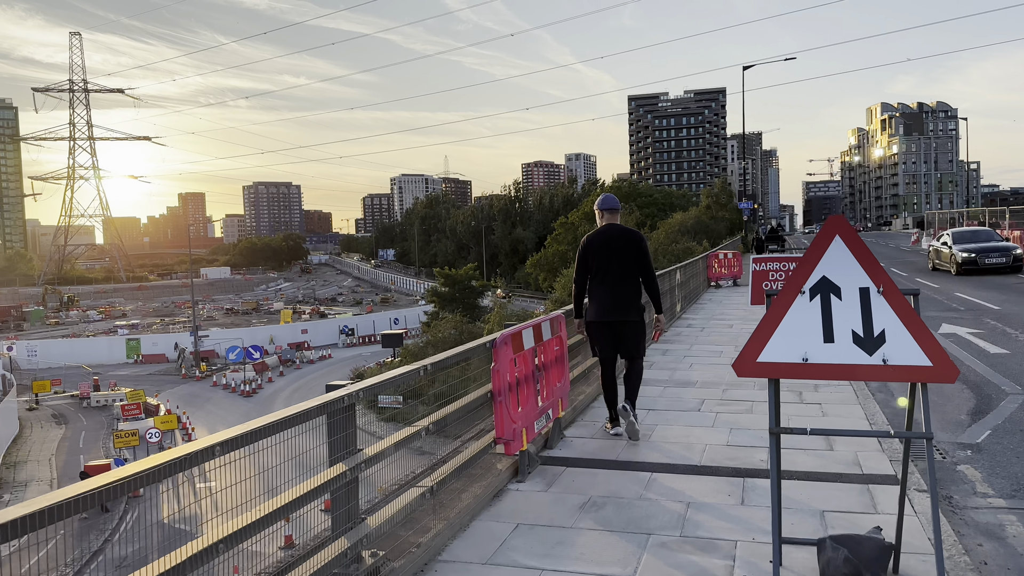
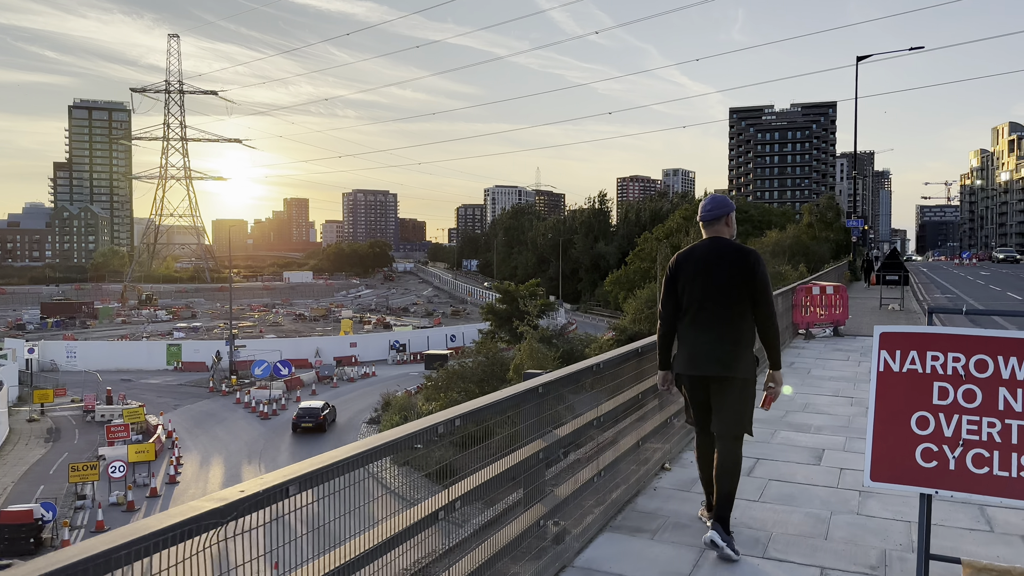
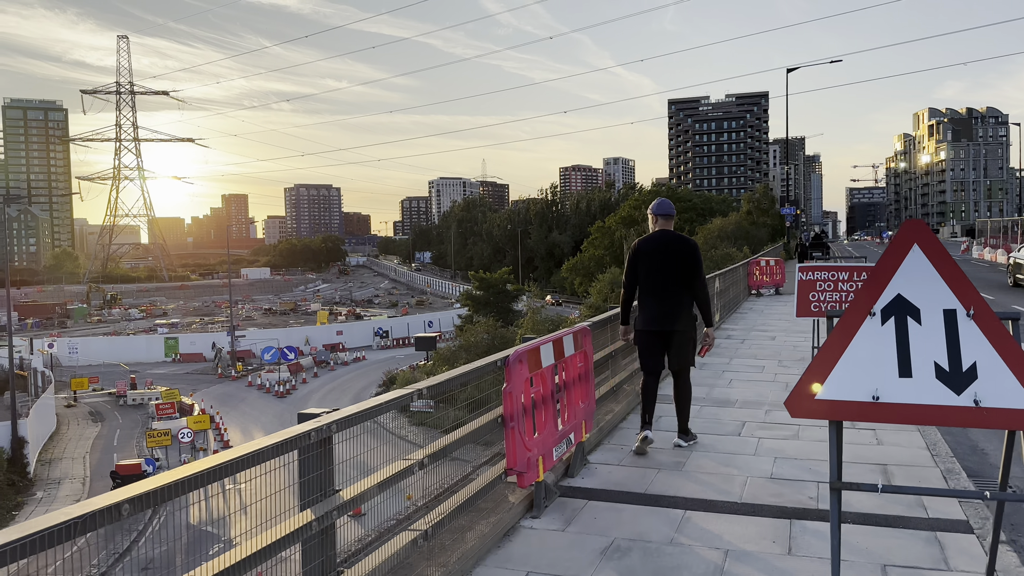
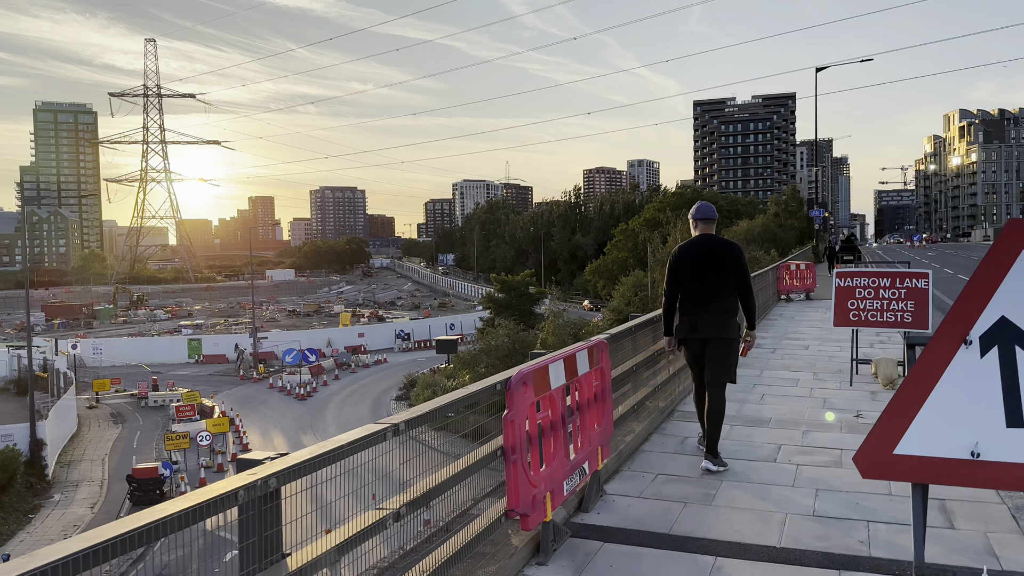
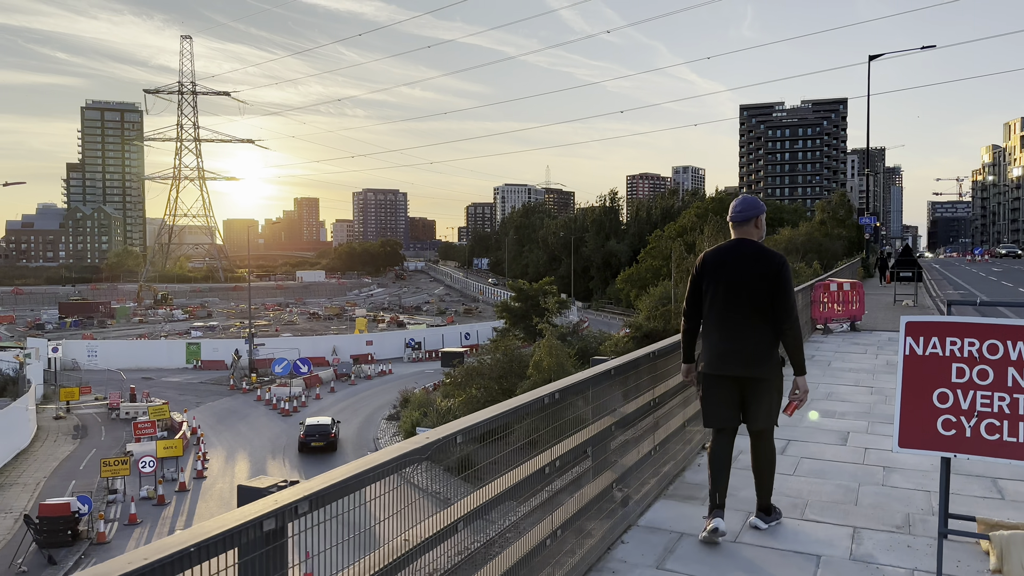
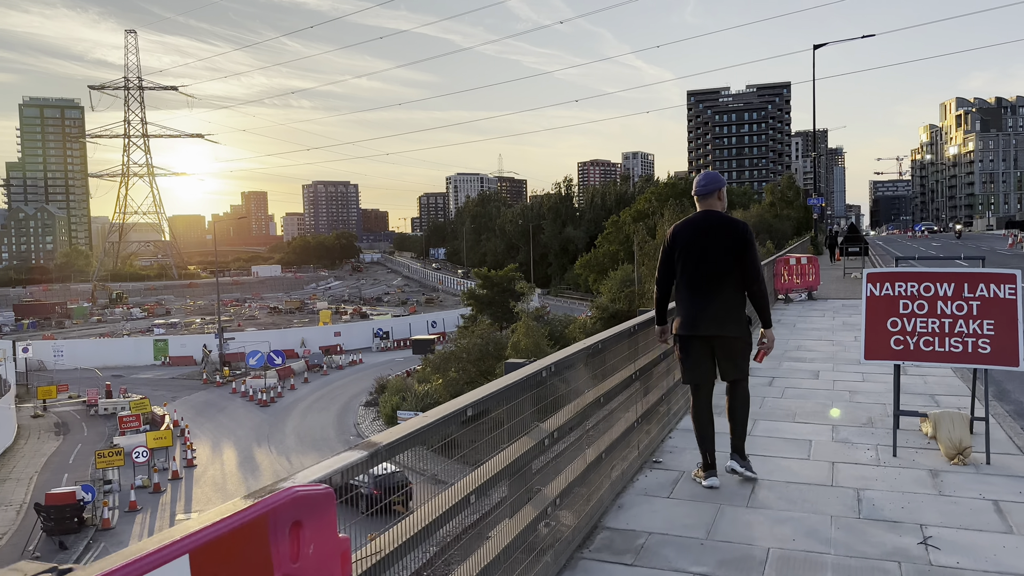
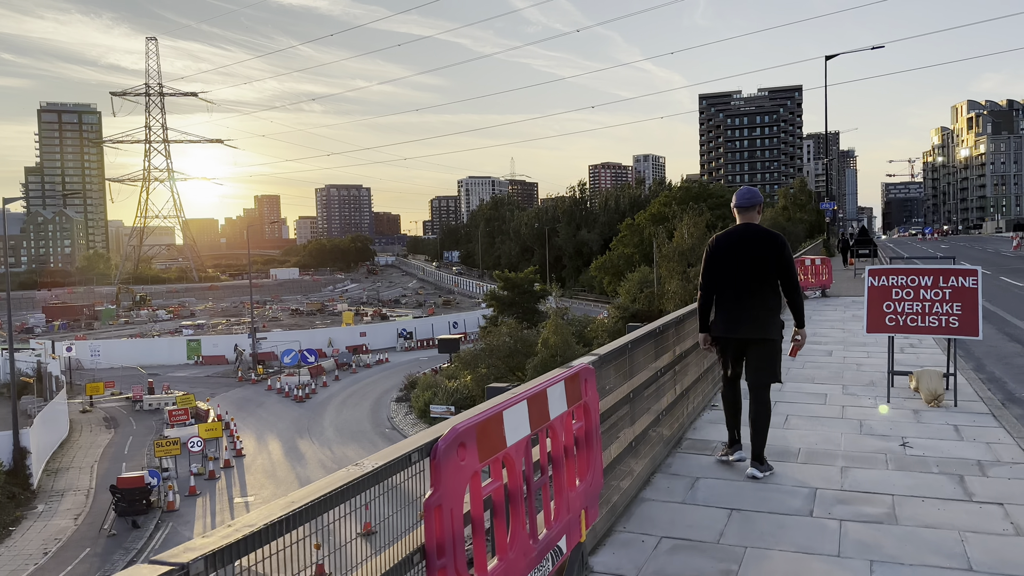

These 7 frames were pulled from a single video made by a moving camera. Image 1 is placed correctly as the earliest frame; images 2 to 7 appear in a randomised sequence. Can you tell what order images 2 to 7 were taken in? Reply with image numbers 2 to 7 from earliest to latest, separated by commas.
3, 4, 7, 6, 5, 2
